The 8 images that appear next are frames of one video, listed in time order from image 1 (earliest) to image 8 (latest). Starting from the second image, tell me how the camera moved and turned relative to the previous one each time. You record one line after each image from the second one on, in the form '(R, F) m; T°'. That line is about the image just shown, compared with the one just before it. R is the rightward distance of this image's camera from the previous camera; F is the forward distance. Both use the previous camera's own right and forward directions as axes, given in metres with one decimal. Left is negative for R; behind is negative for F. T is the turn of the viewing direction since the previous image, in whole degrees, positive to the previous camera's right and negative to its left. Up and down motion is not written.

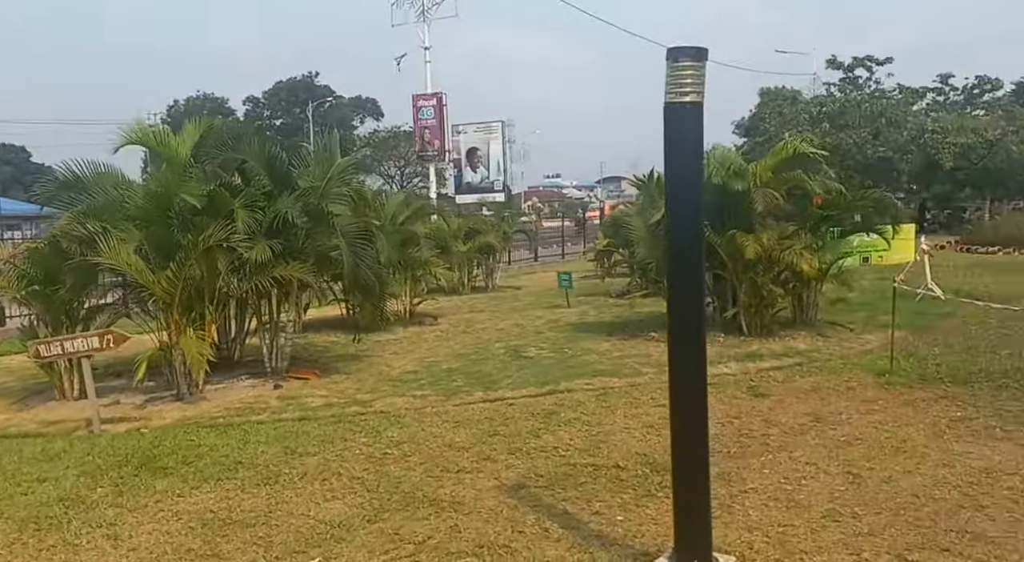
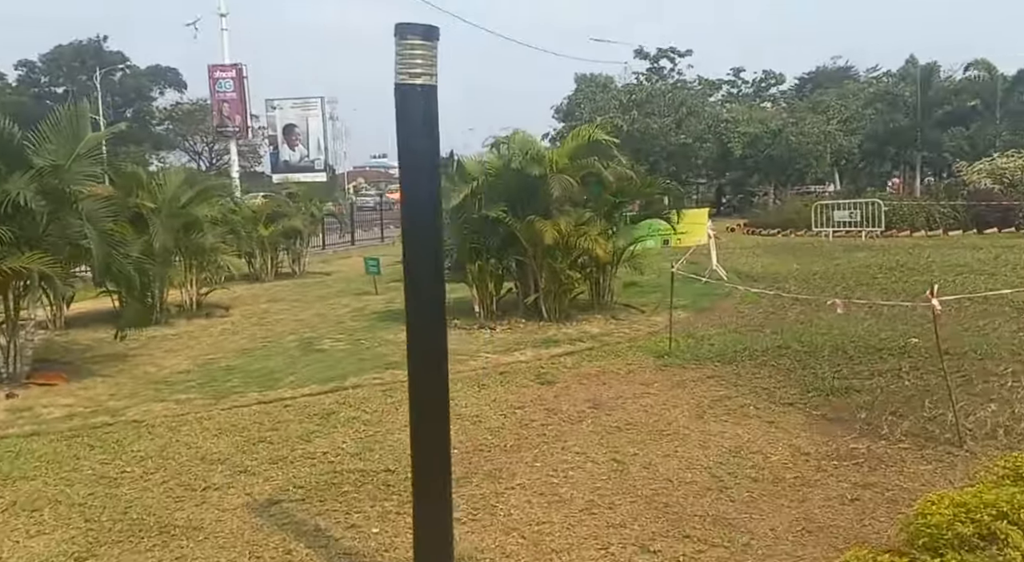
(+0.3, +0.2) m; +13°
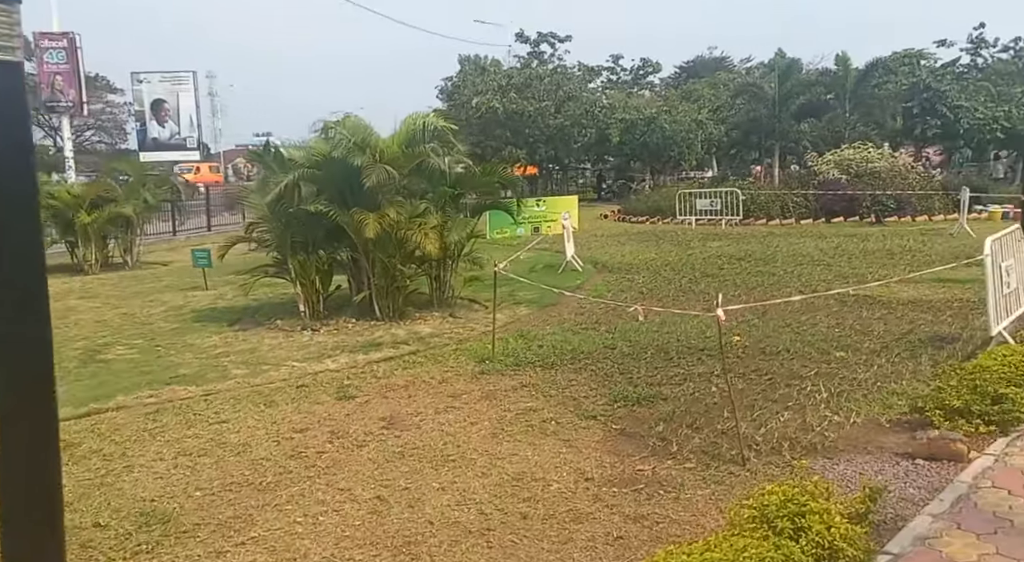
(+0.7, +0.4) m; +8°
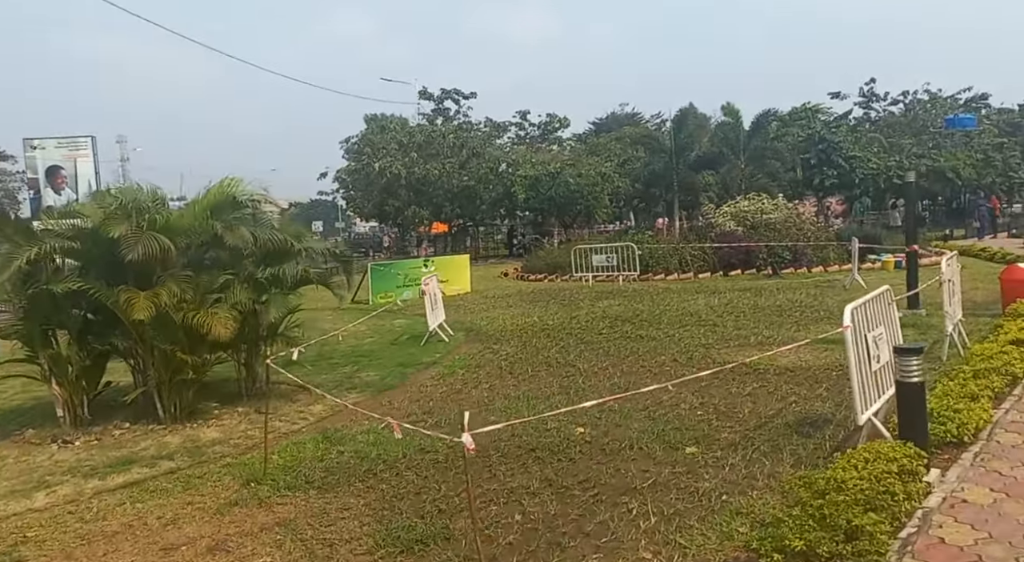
(+1.1, +1.1) m; +5°
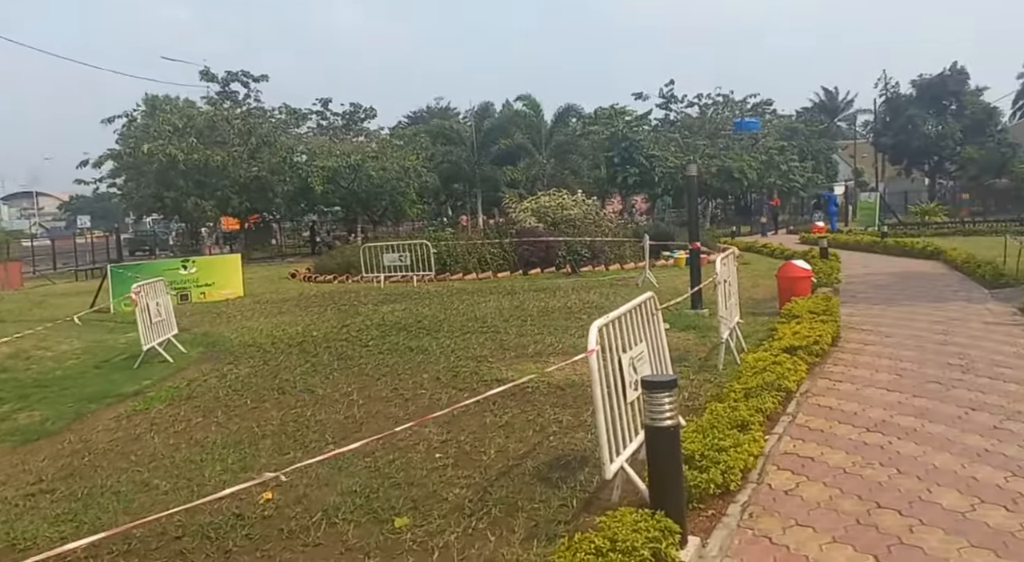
(+0.9, +1.3) m; +13°
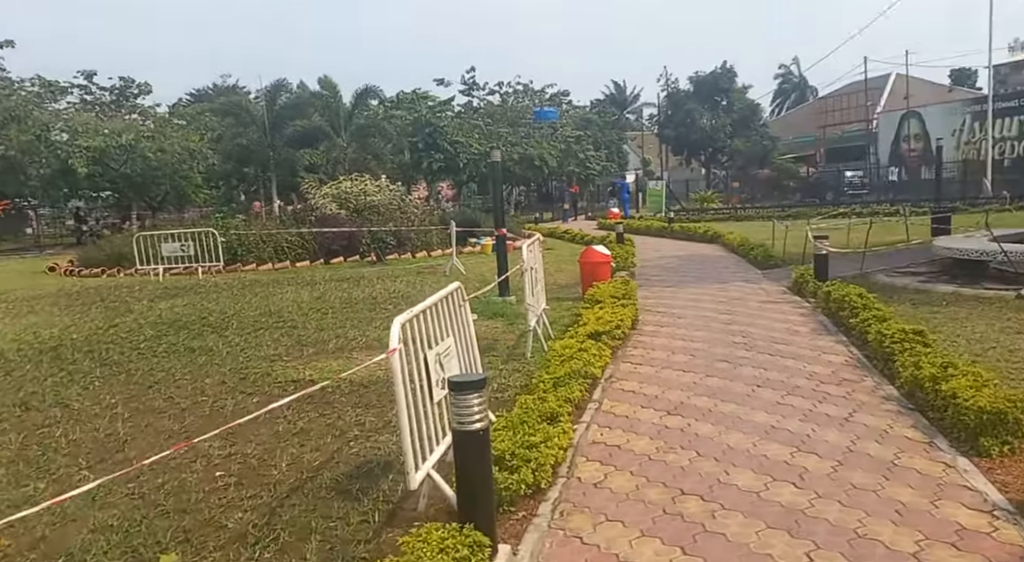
(+0.1, +0.3) m; +15°
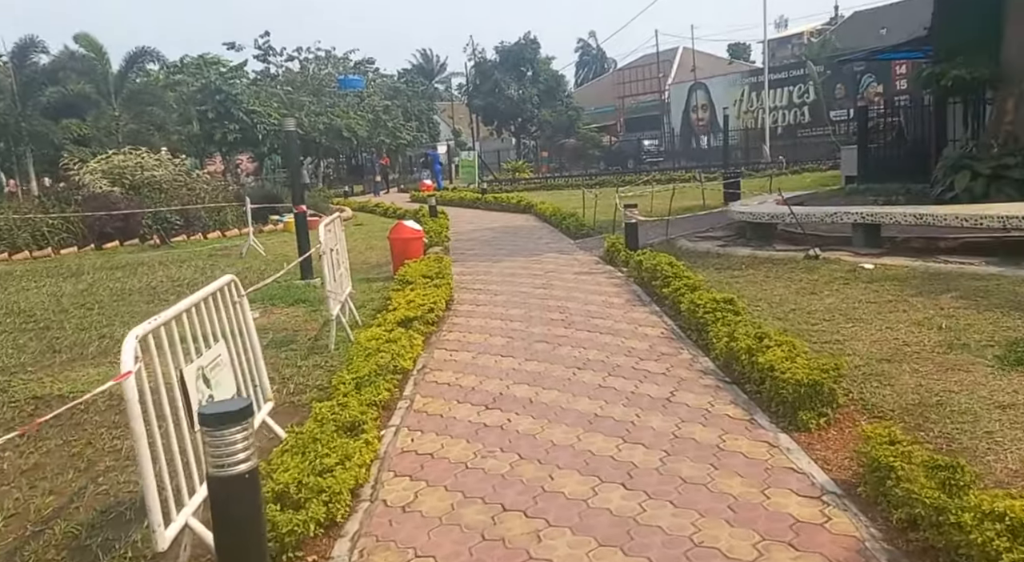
(+0.2, +0.6) m; +14°
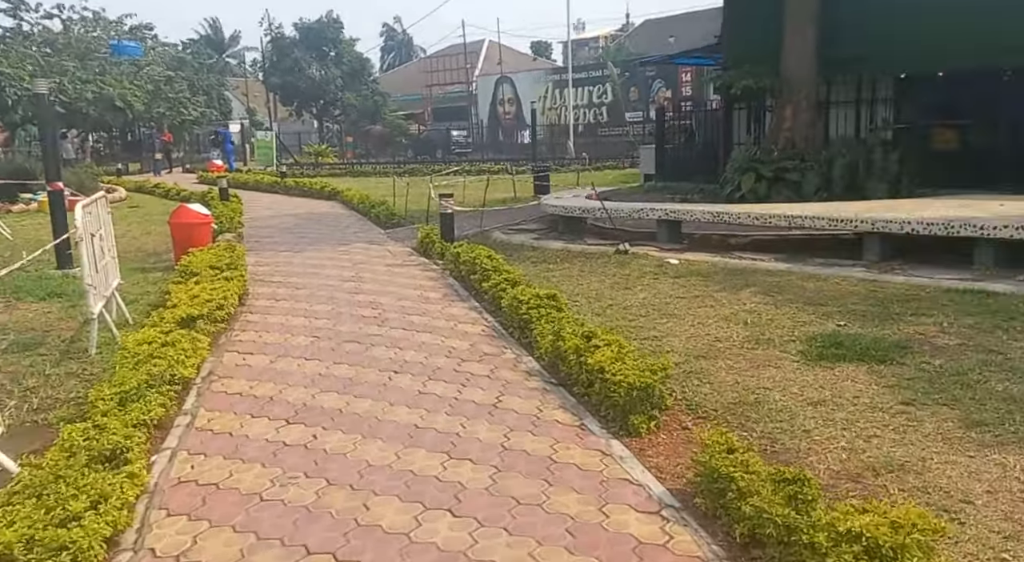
(0.0, +0.4) m; +15°
